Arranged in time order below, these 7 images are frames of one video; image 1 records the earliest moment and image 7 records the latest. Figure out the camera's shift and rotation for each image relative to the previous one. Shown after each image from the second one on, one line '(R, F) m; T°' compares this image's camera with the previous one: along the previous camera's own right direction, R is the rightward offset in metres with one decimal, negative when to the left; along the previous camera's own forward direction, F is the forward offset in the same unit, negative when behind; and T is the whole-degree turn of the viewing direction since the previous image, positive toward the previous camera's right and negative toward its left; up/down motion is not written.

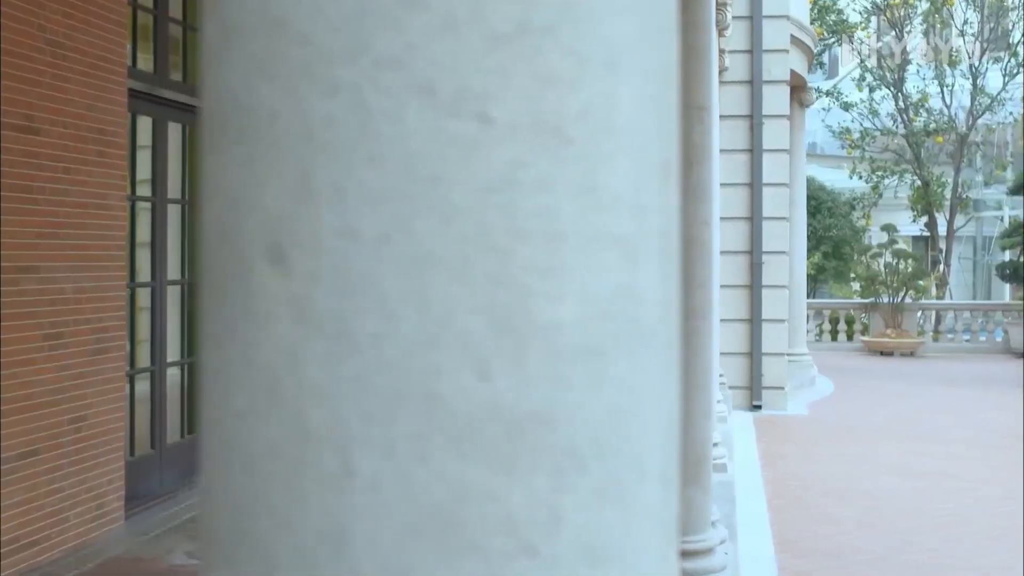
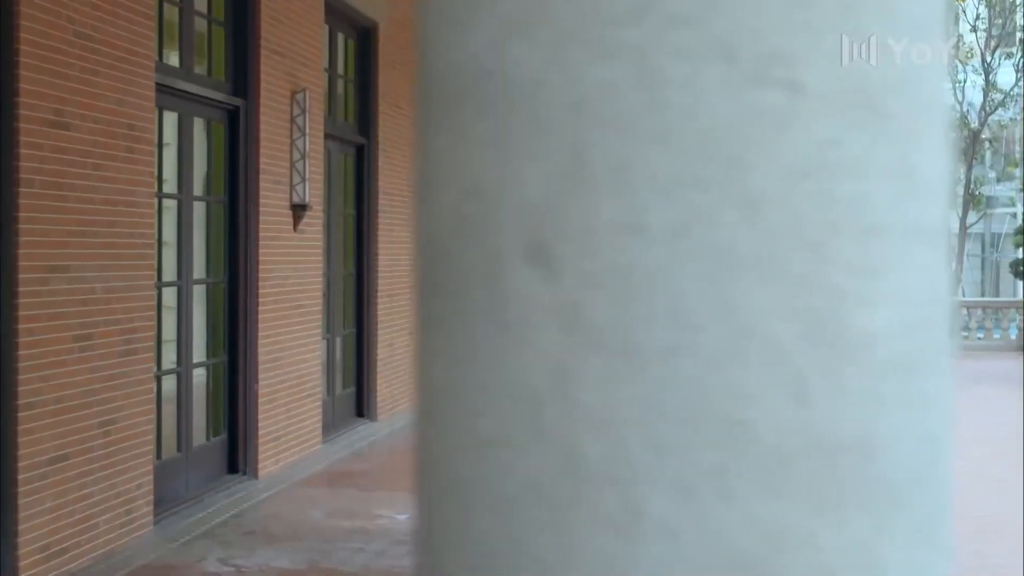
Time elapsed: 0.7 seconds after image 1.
(-0.2, +0.2) m; 0°
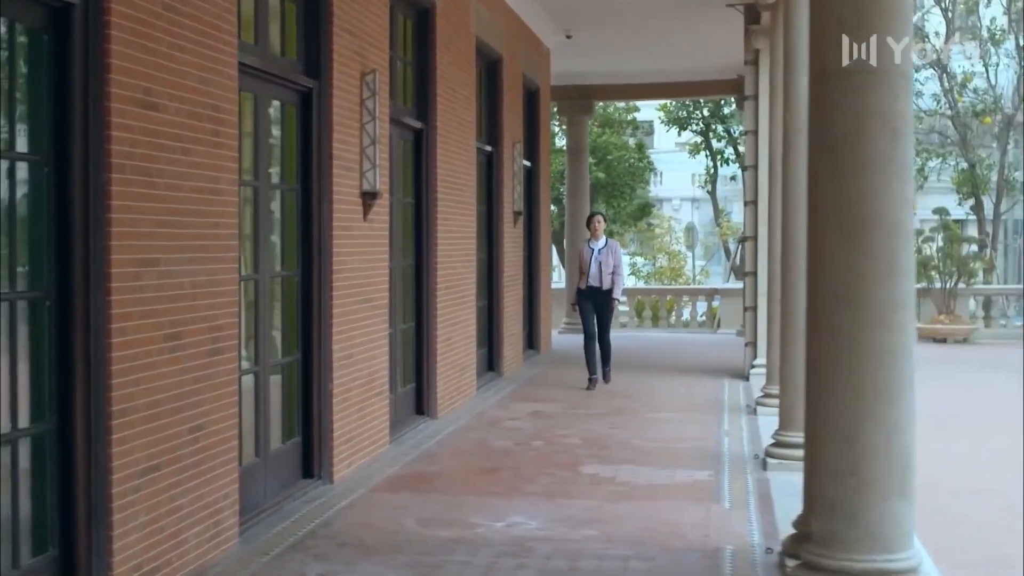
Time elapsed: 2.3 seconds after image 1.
(-0.5, +0.4) m; 0°
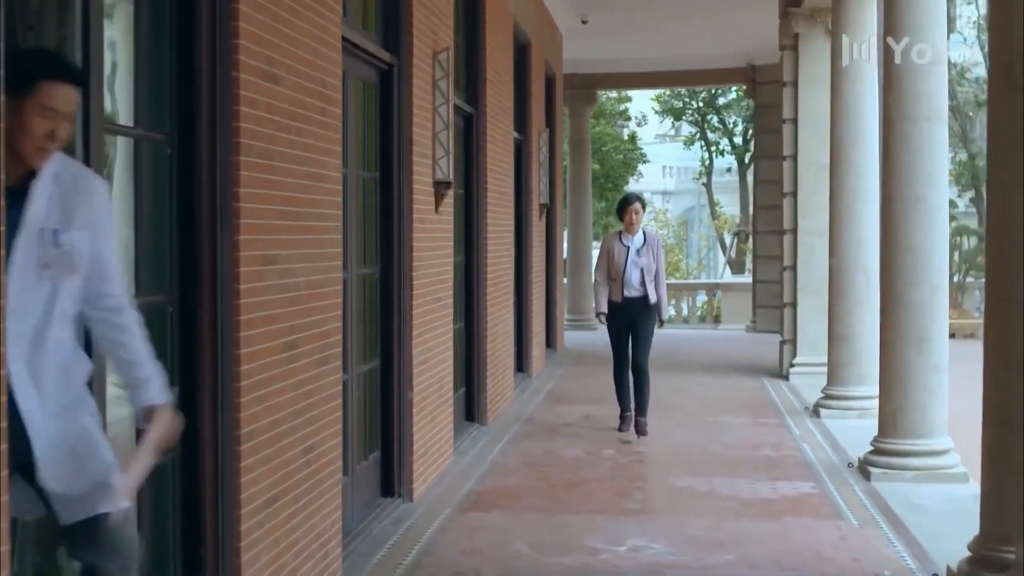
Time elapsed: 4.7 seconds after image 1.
(-0.8, +0.6) m; +2°
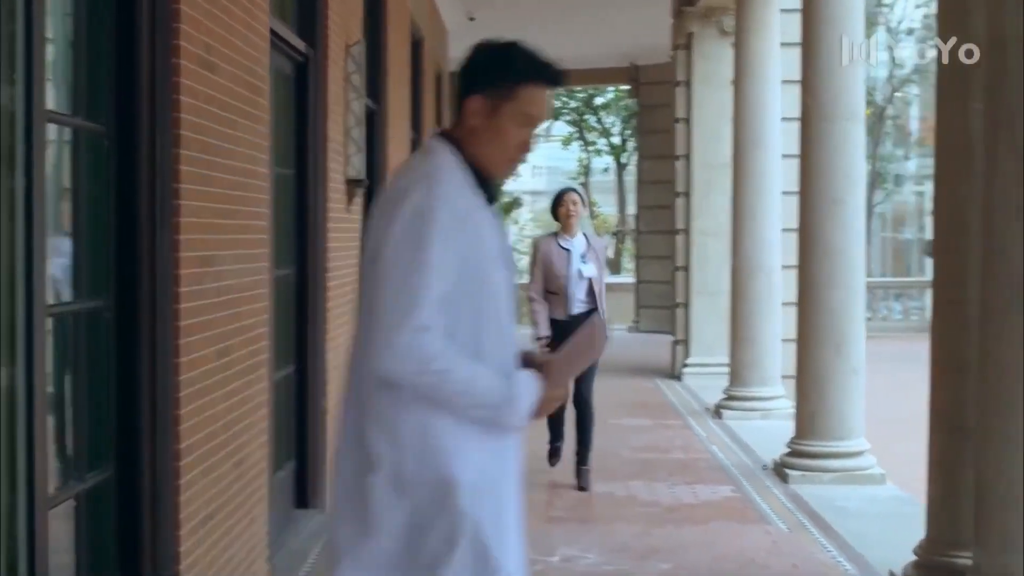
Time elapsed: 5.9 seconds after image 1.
(-0.3, +0.3) m; +7°
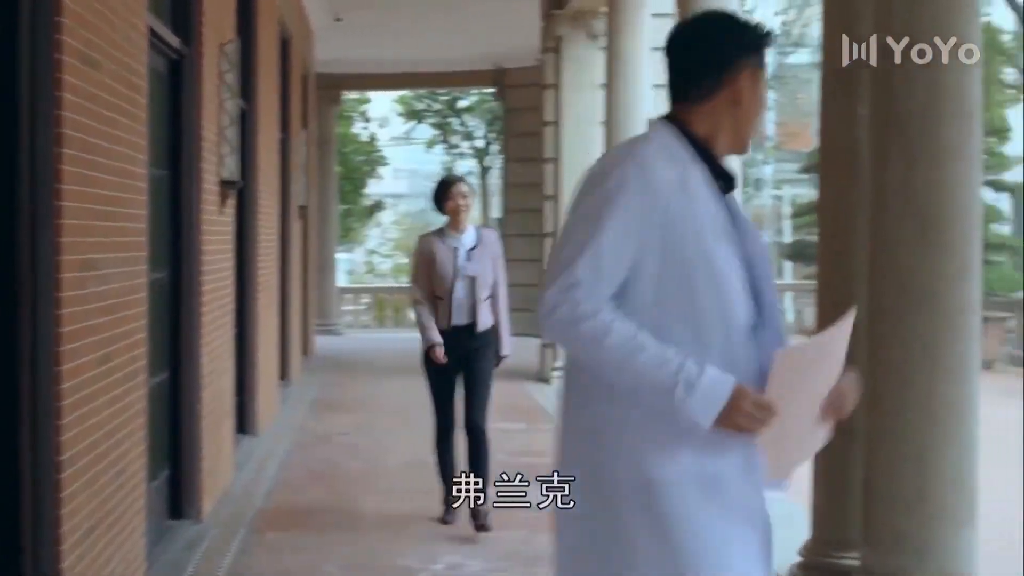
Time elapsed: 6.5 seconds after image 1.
(-0.1, +0.1) m; +7°
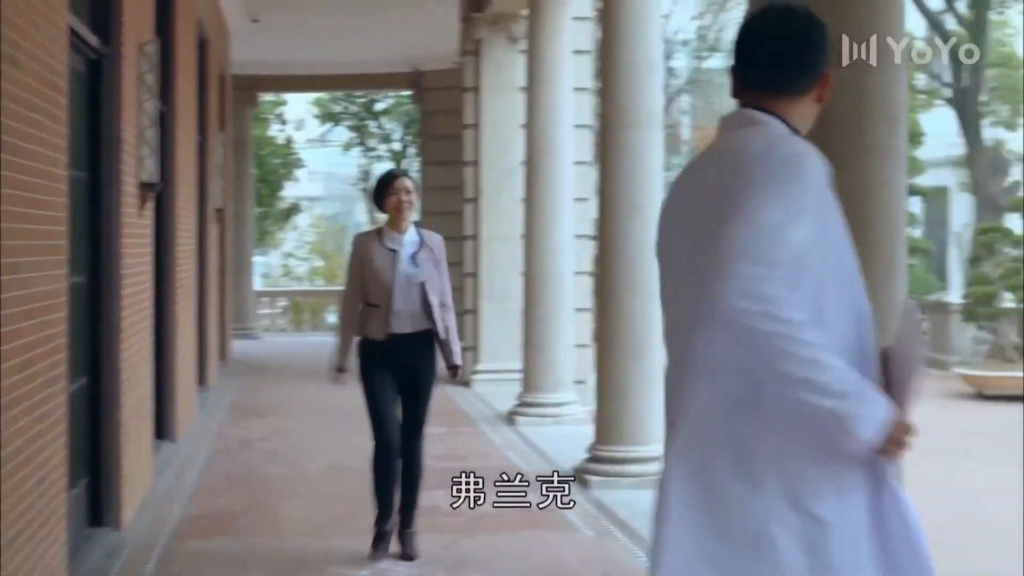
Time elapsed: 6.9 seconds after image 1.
(0.0, 0.0) m; +4°
